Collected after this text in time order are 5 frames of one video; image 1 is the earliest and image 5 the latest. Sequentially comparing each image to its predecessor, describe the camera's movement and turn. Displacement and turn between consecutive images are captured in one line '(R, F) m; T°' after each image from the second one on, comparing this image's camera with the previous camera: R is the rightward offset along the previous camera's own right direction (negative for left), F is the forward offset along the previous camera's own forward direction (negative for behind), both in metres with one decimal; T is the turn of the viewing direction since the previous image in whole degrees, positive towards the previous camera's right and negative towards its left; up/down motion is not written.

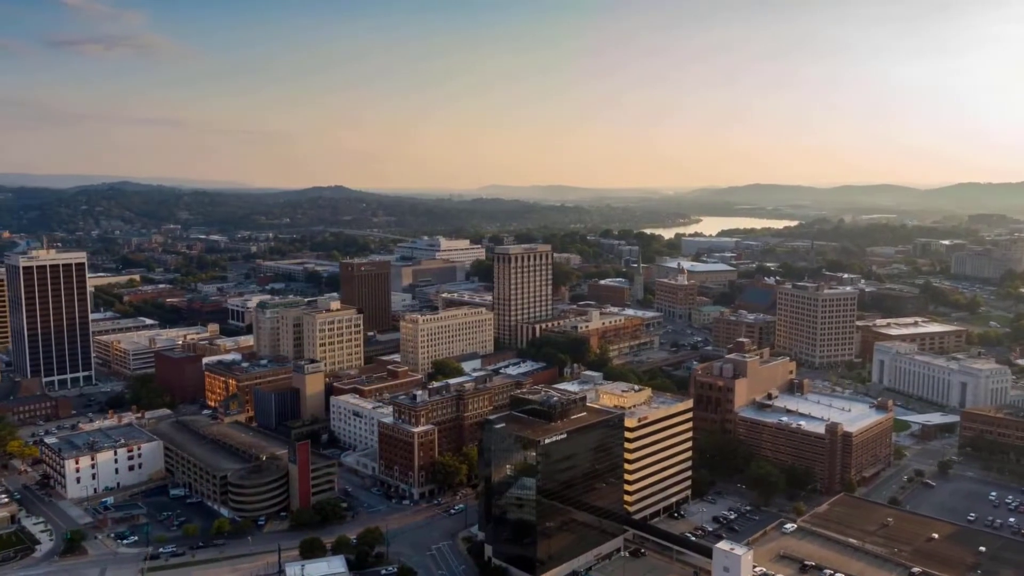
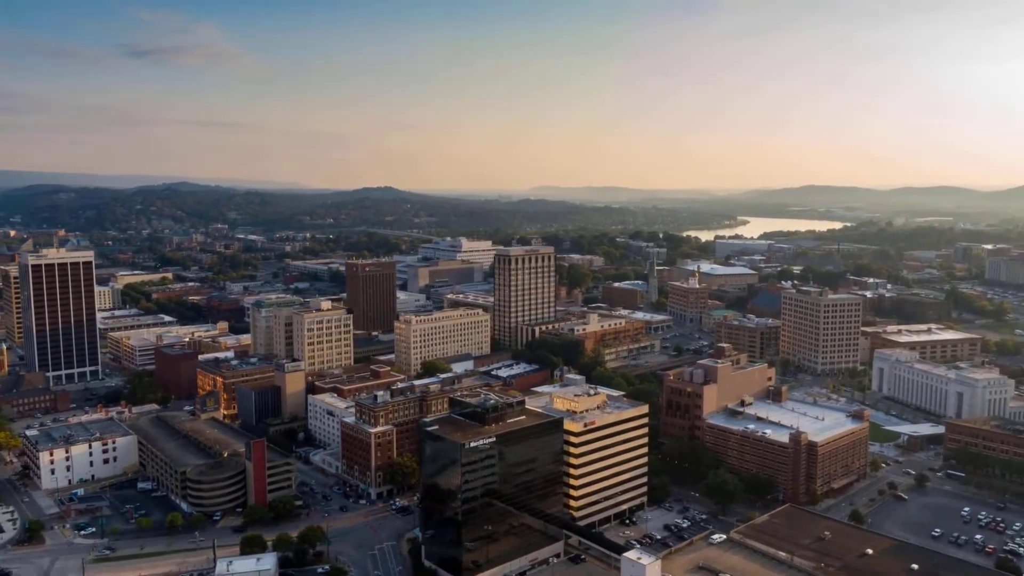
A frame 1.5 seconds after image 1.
(+5.0, +0.3) m; -4°
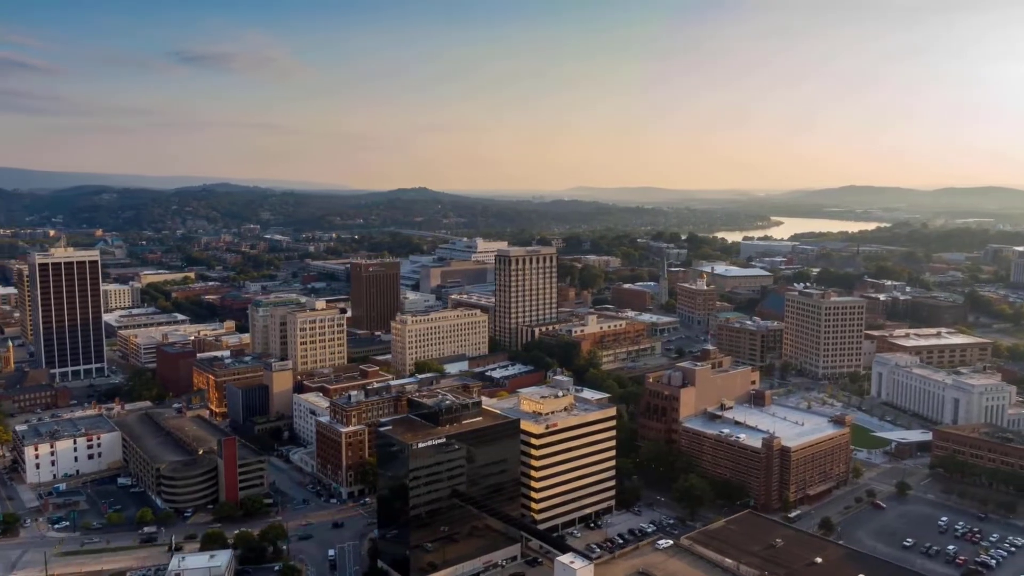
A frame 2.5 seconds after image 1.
(+3.5, +0.2) m; -3°
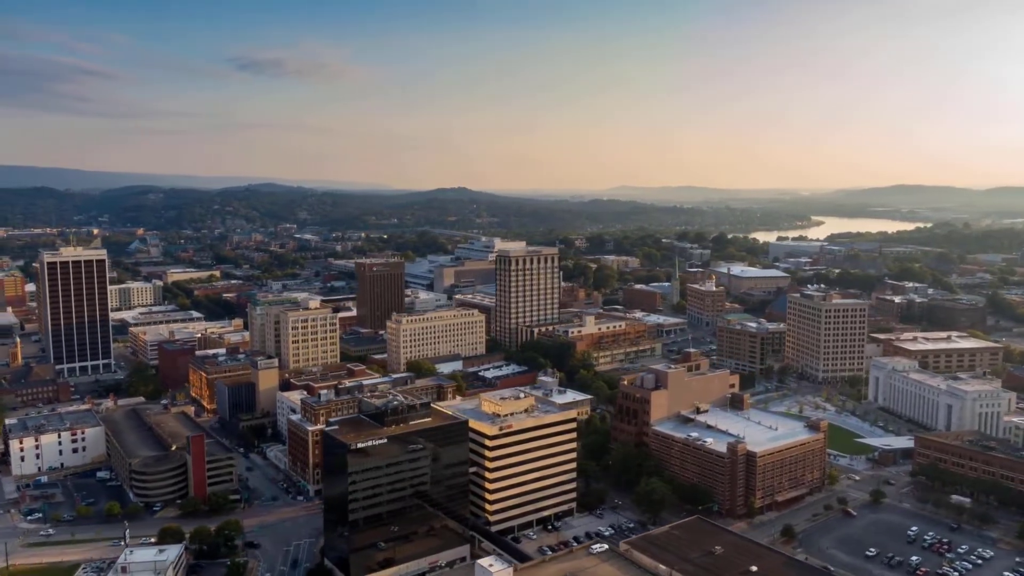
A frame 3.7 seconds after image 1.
(+4.1, +0.2) m; -3°
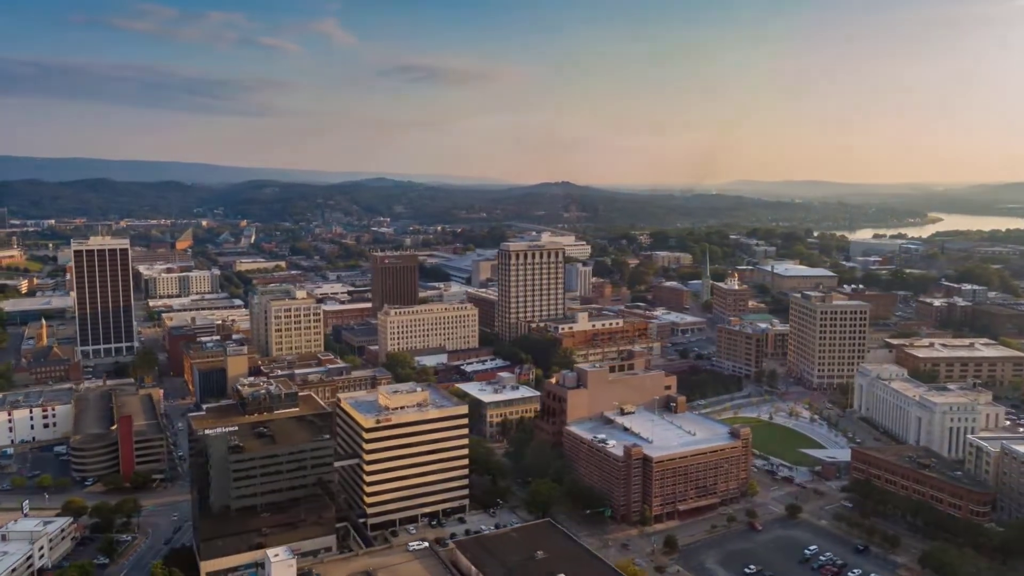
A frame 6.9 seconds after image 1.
(+10.9, +1.2) m; -8°
